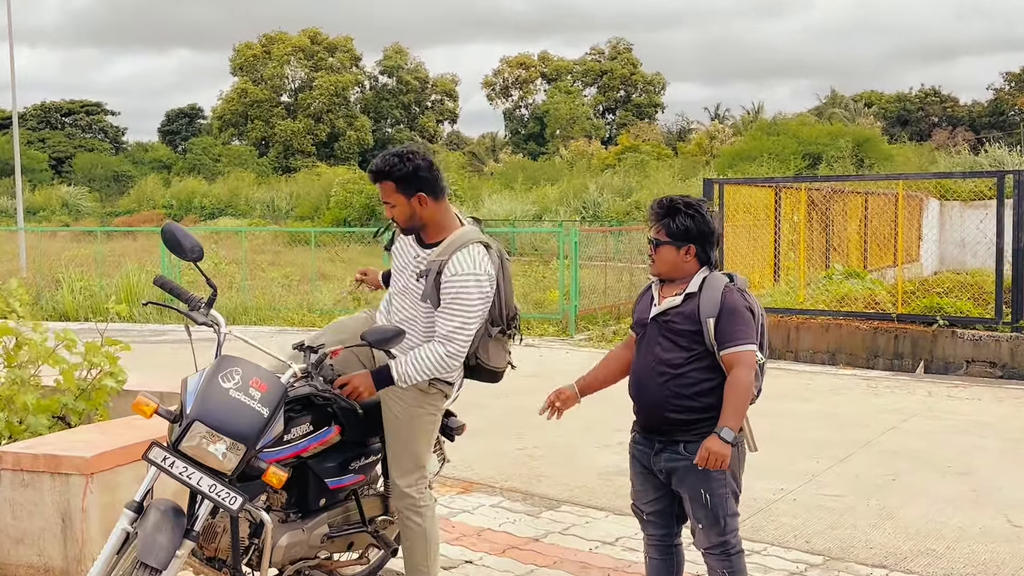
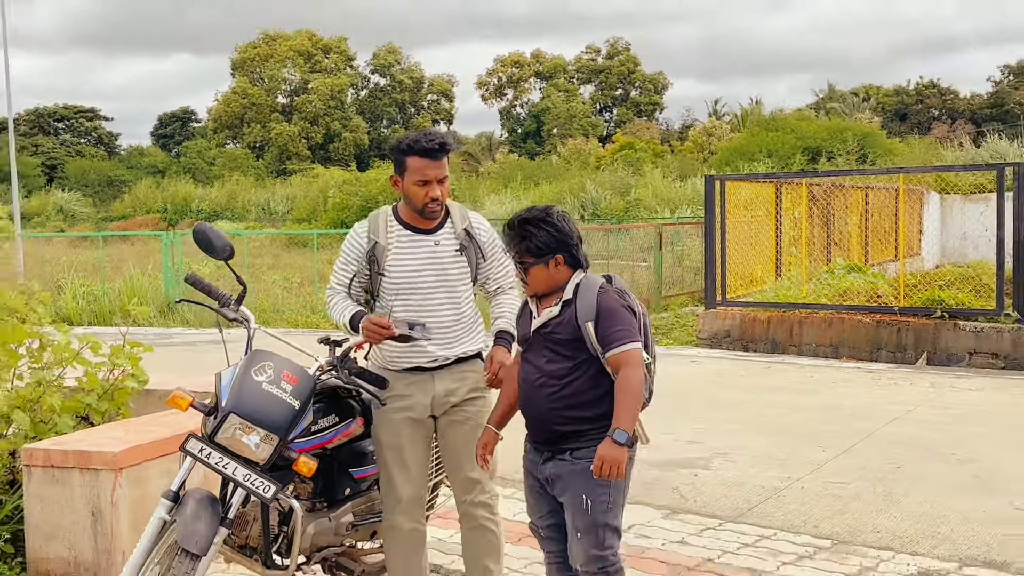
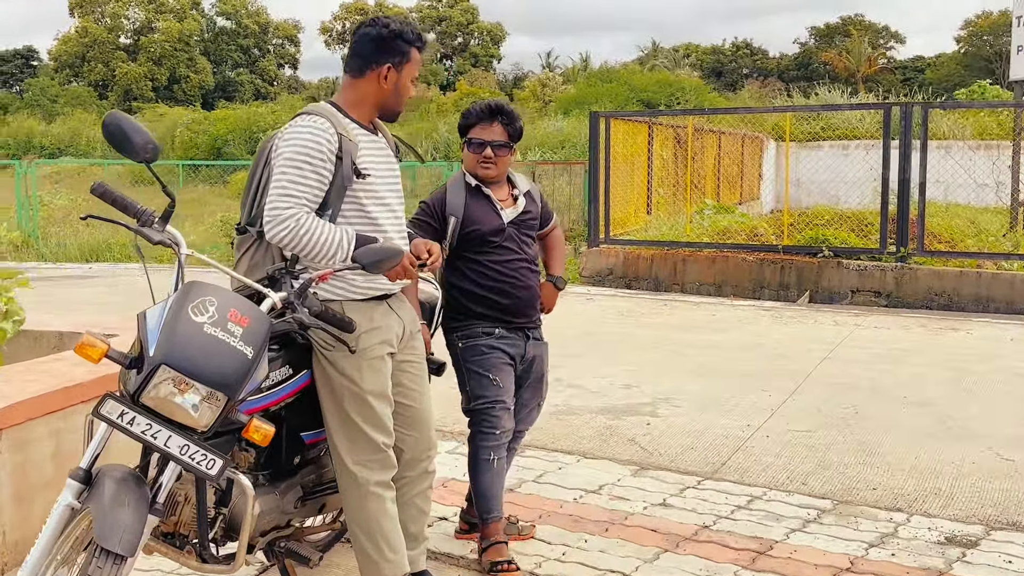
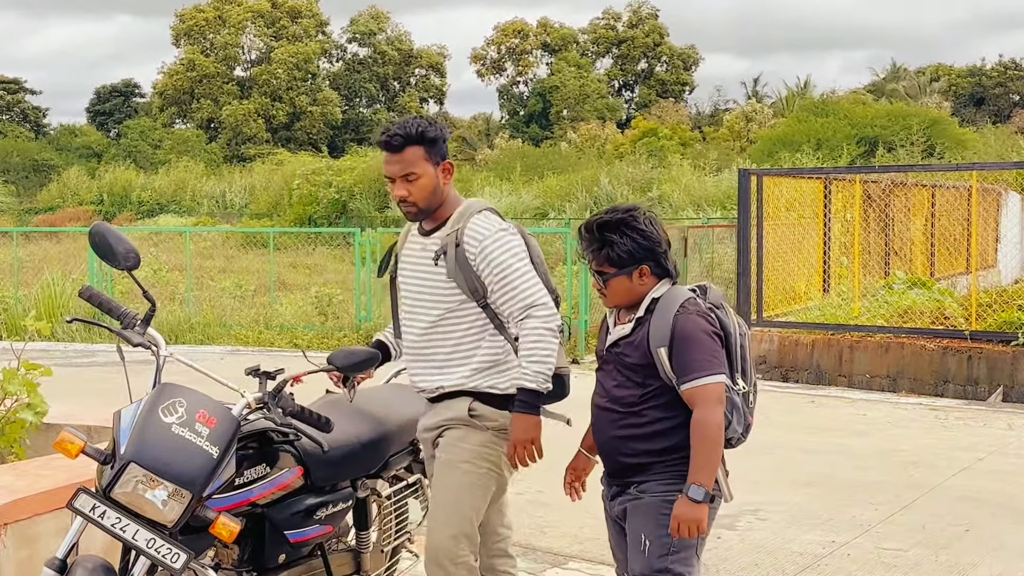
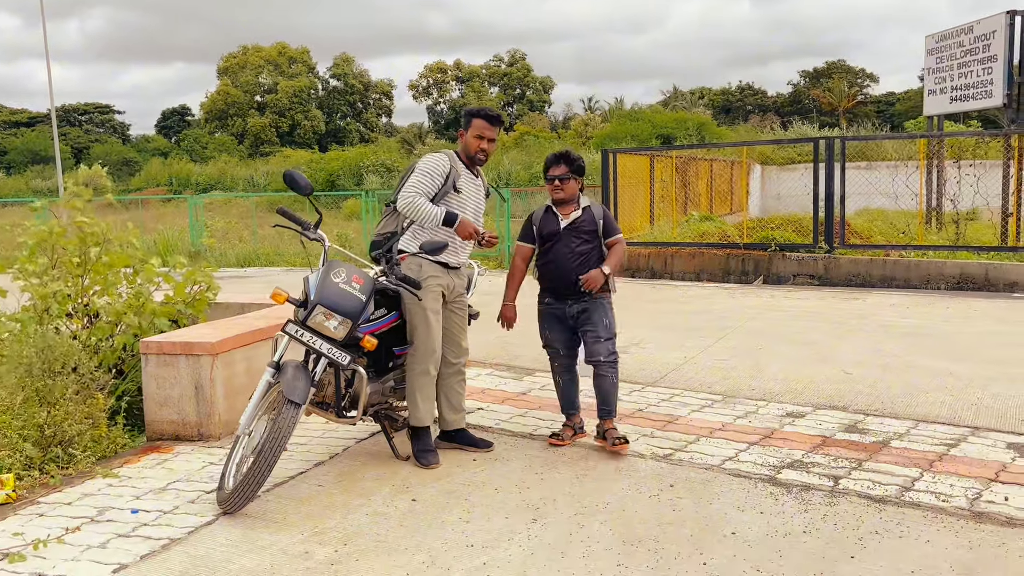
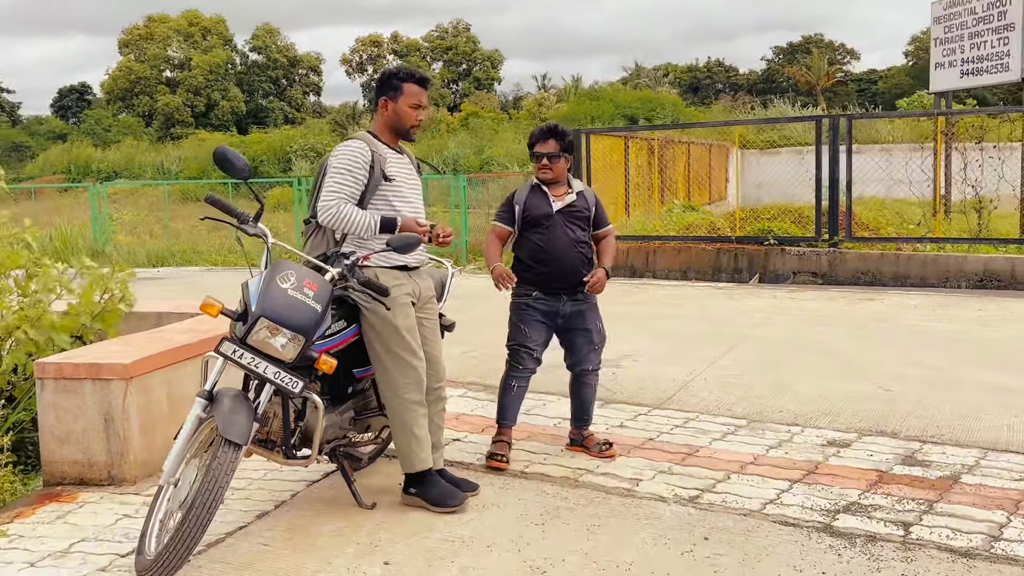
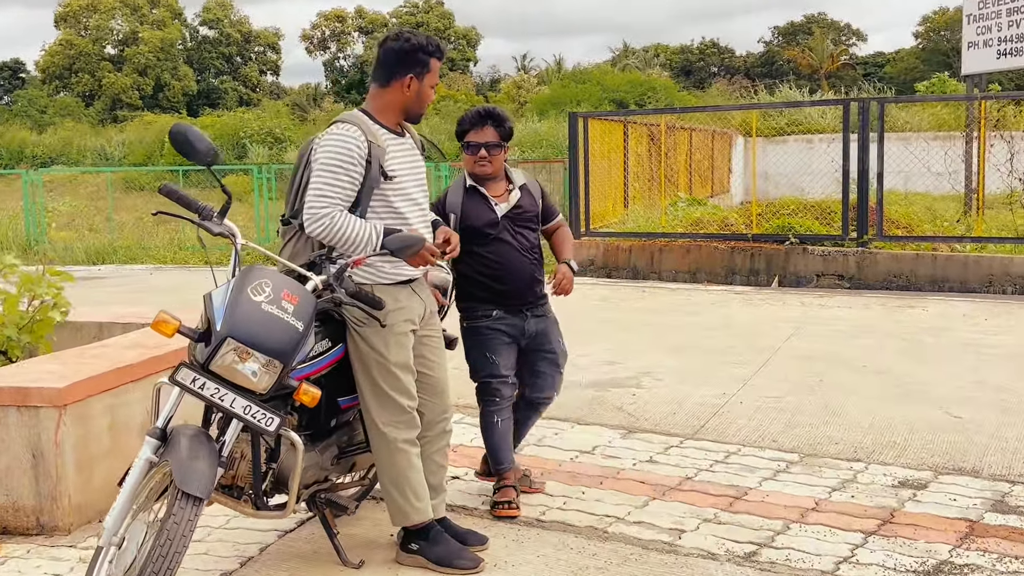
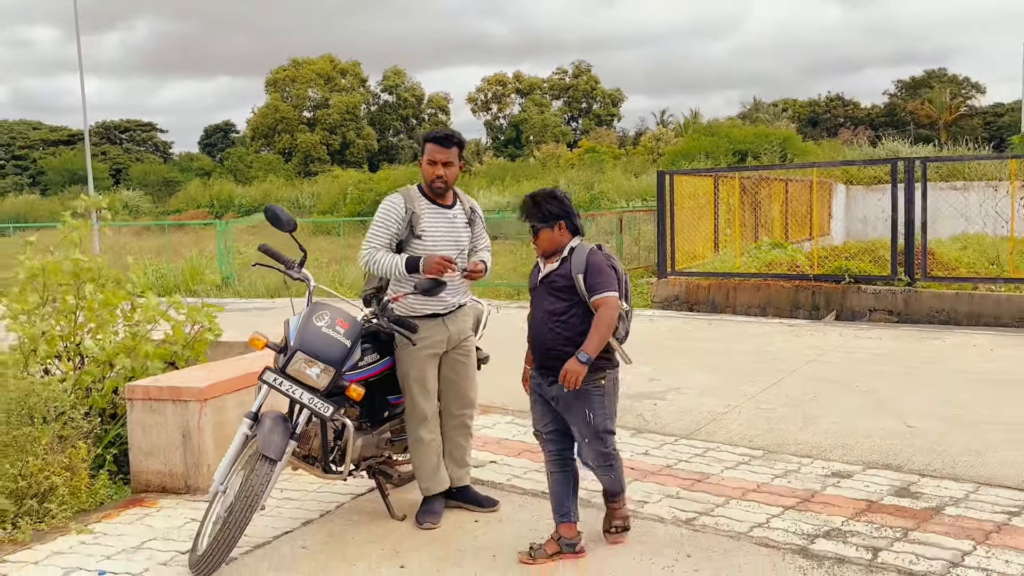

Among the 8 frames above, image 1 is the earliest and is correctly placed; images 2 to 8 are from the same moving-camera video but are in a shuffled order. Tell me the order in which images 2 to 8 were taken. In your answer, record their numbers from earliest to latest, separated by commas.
4, 2, 8, 5, 6, 7, 3
